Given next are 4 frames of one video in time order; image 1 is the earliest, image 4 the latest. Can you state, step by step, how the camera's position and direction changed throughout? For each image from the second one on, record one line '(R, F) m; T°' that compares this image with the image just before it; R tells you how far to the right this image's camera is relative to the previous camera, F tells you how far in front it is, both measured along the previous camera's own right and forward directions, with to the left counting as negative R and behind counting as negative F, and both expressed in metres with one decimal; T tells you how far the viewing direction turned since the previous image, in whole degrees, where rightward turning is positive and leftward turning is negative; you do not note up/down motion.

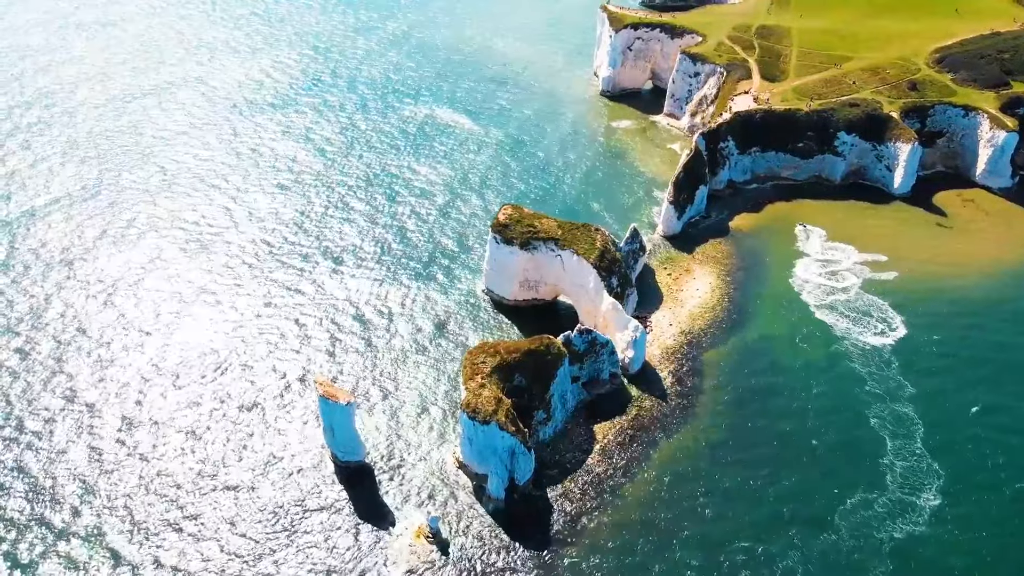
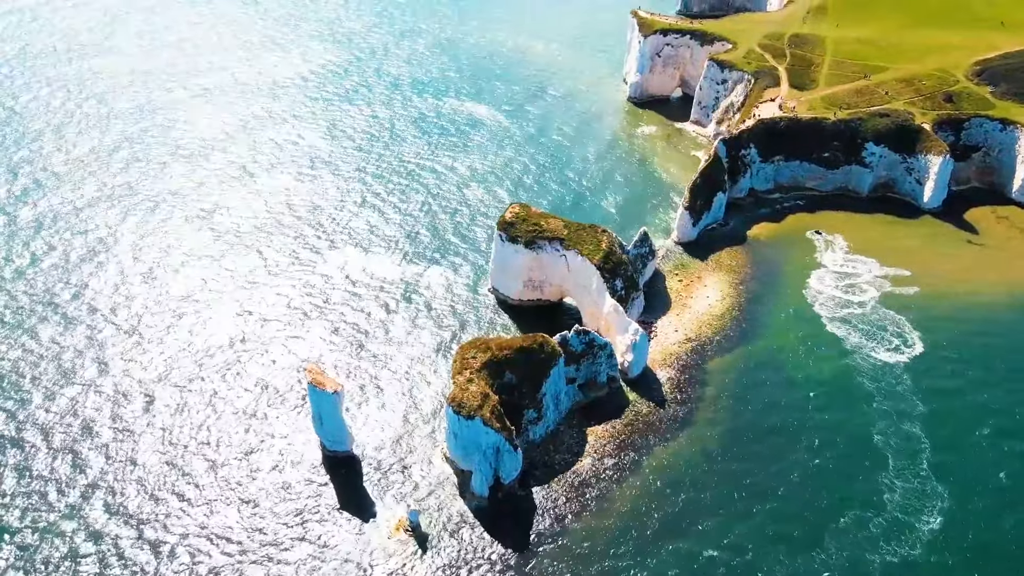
(+3.3, +0.6) m; -4°
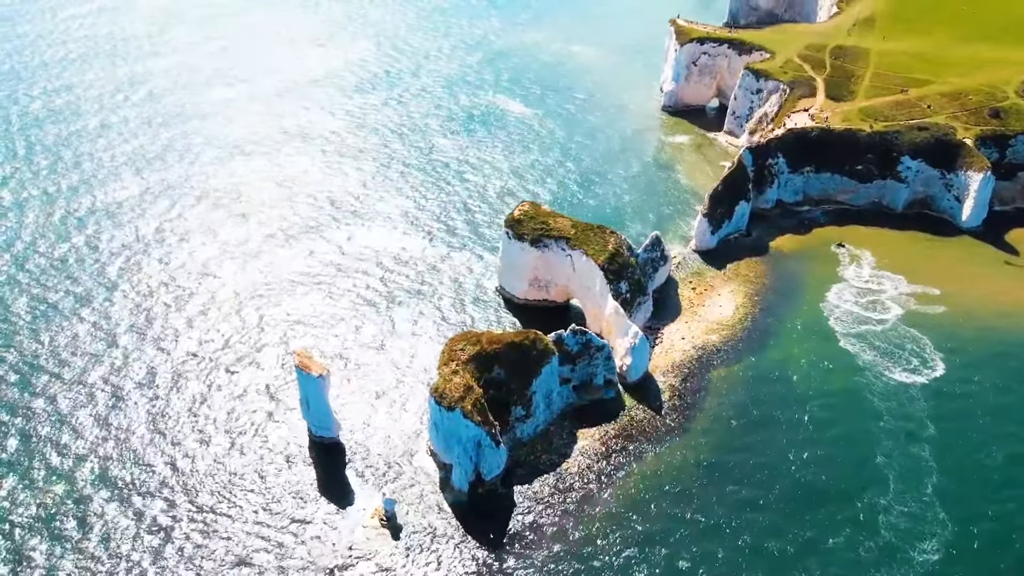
(+4.1, +0.9) m; -5°
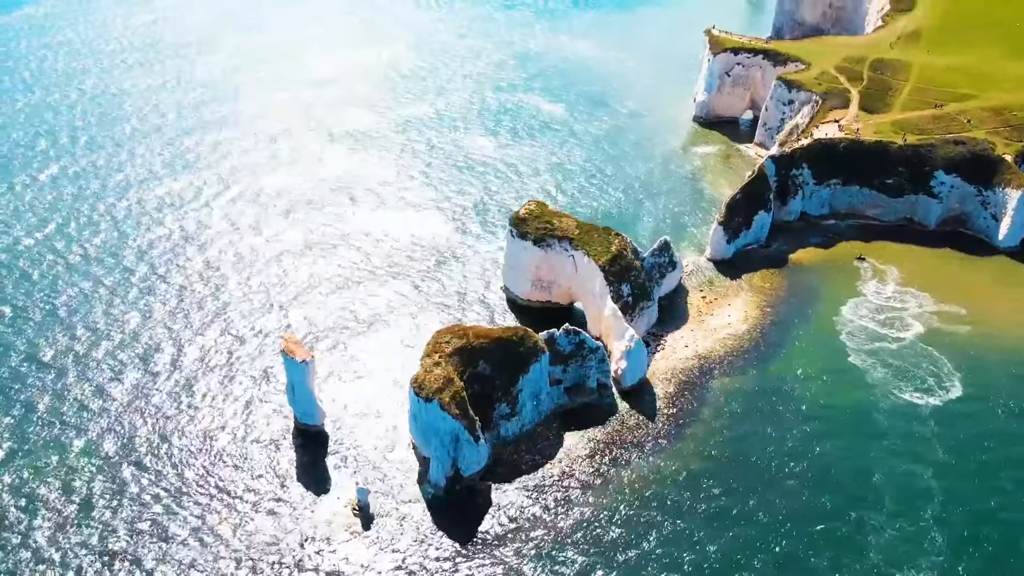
(+4.0, +1.1) m; -4°
